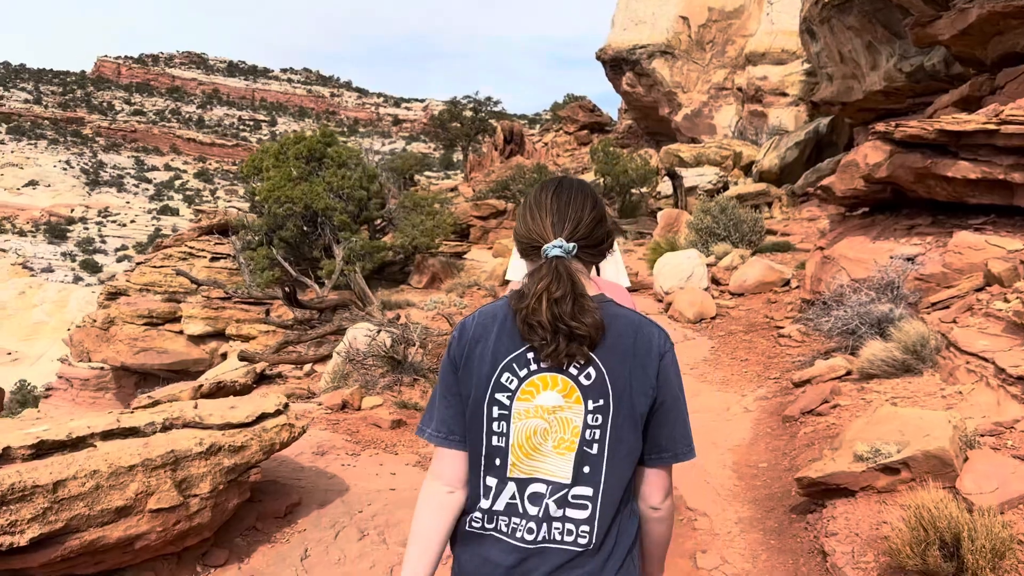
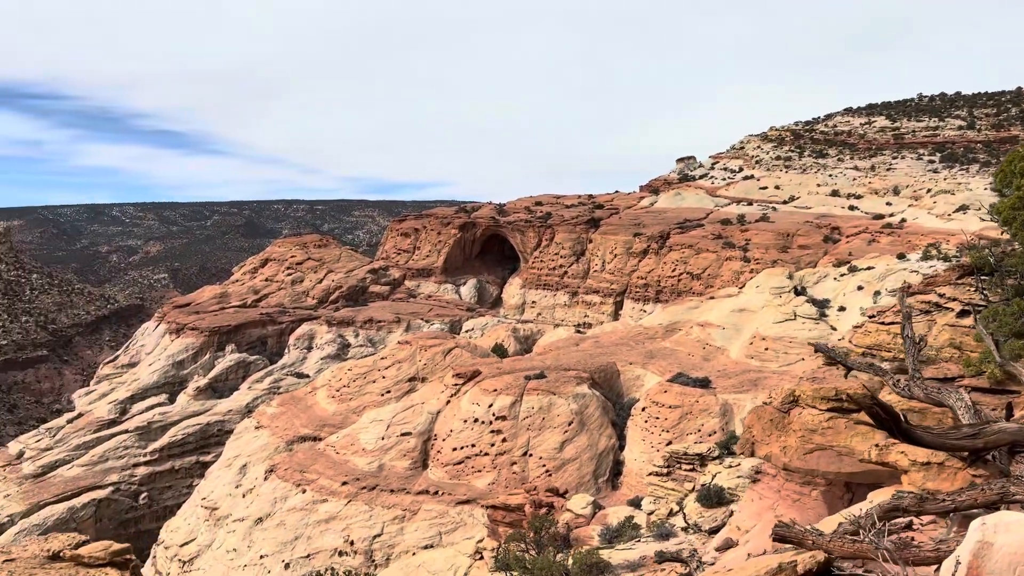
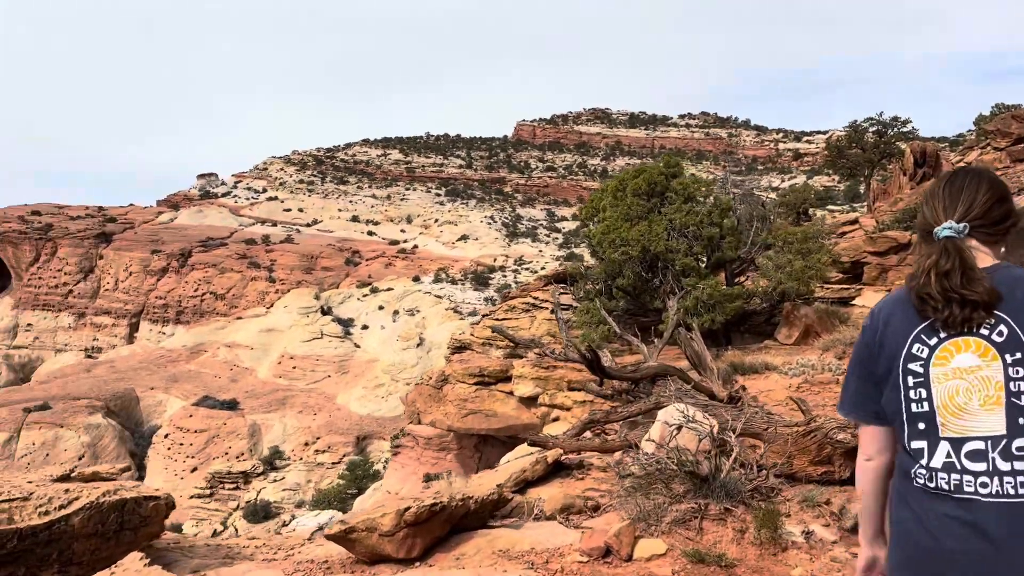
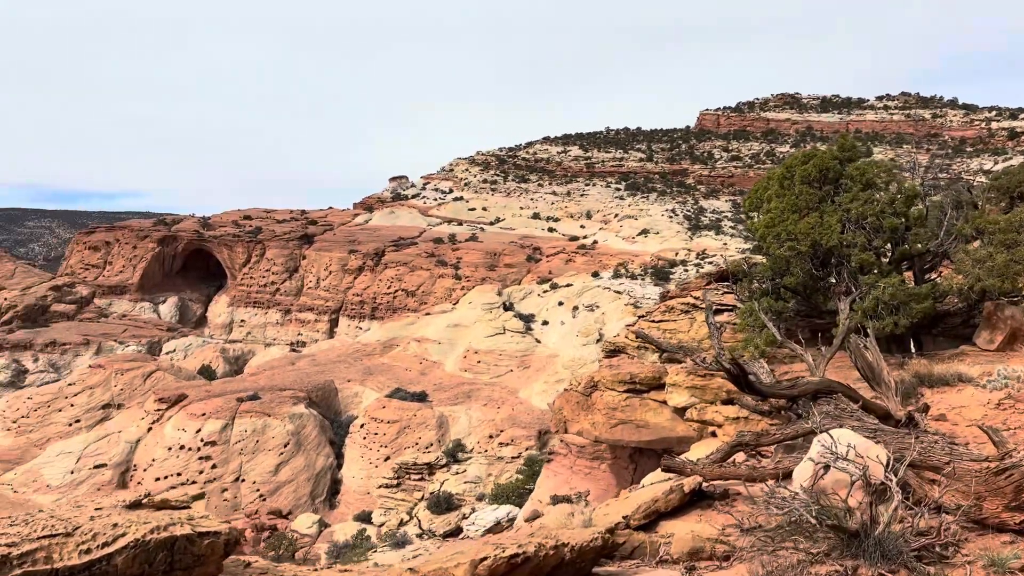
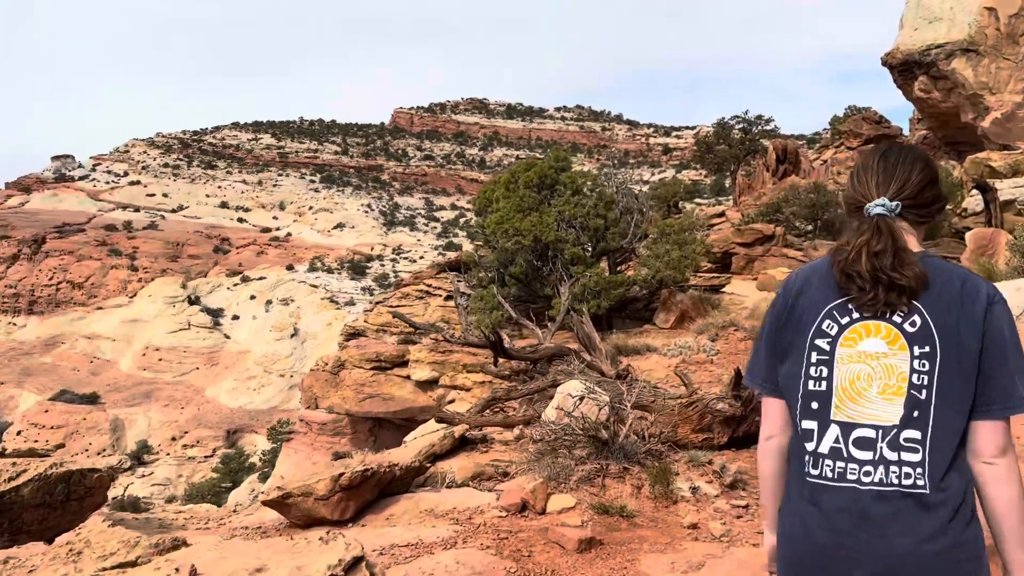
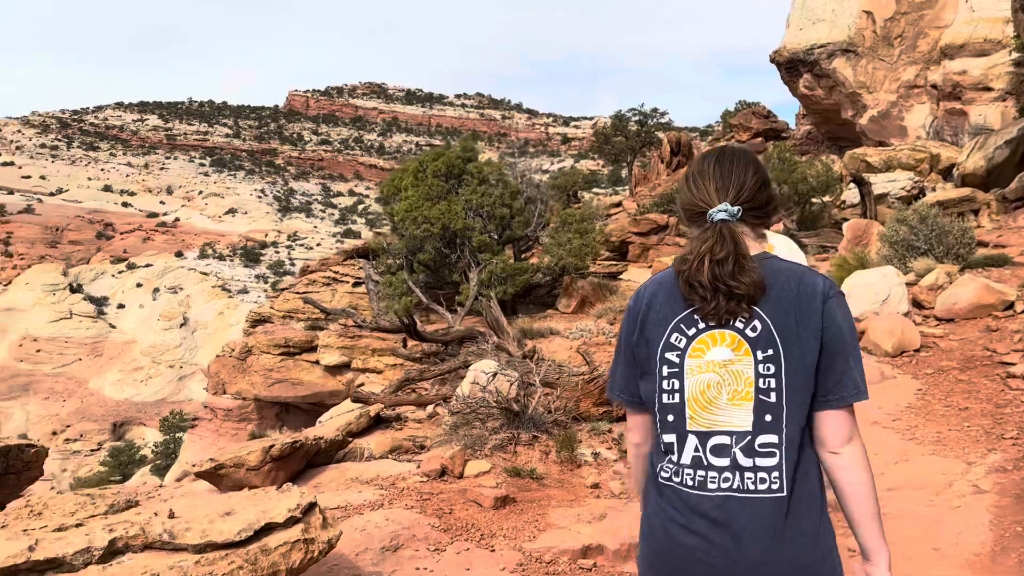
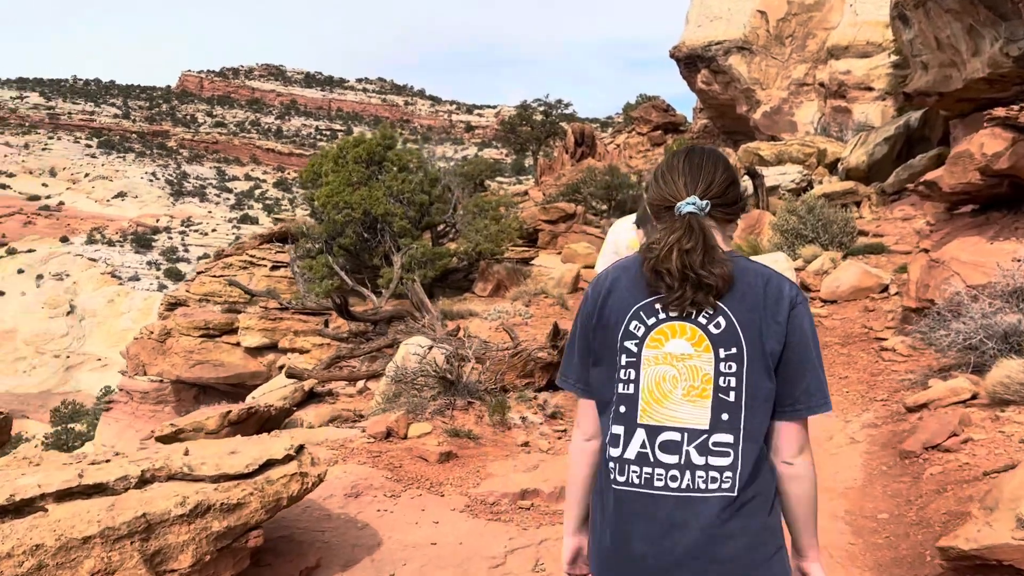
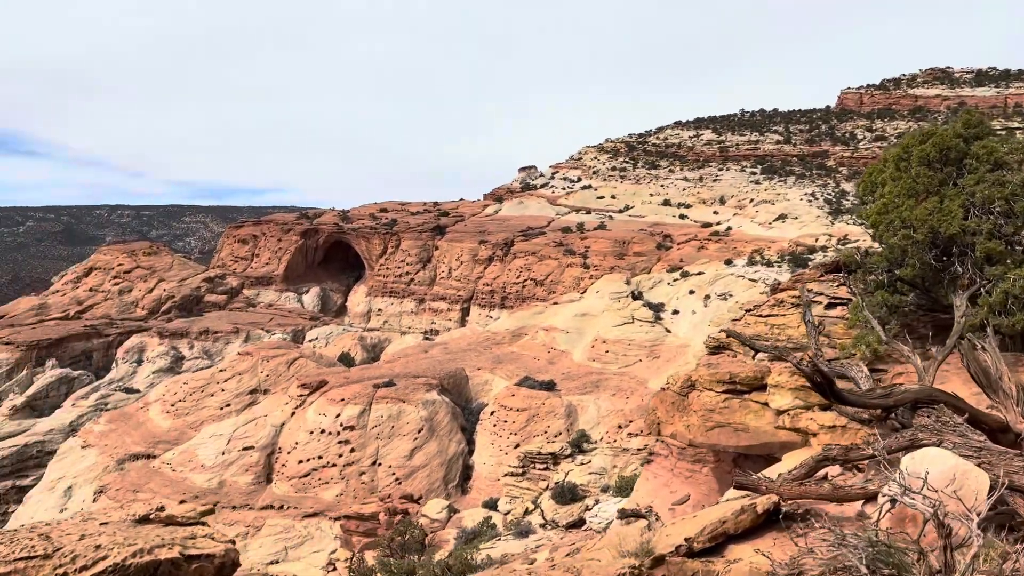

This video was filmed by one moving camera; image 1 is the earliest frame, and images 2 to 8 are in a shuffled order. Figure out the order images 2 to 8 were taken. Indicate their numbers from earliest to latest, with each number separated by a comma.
7, 6, 5, 3, 4, 8, 2
